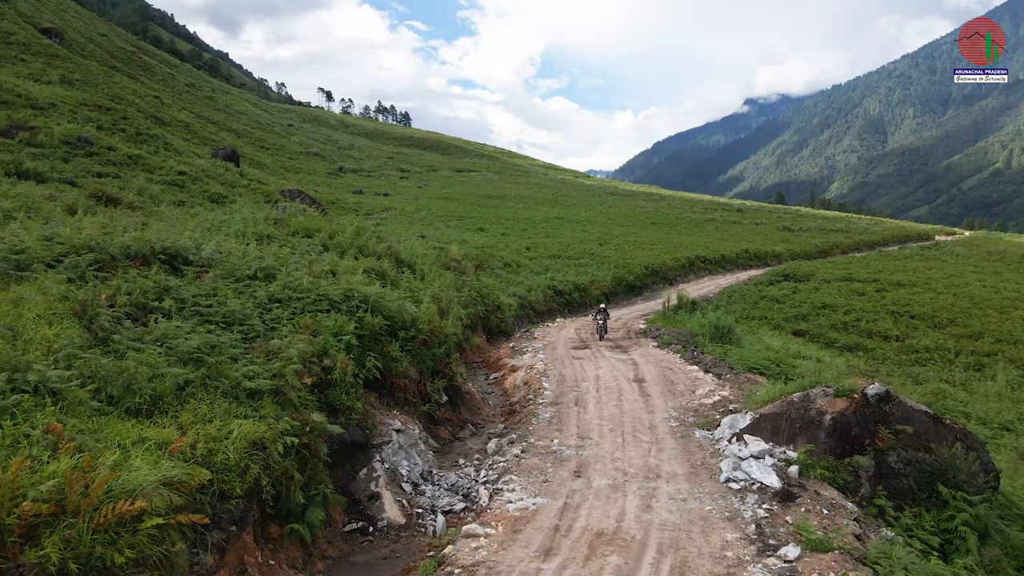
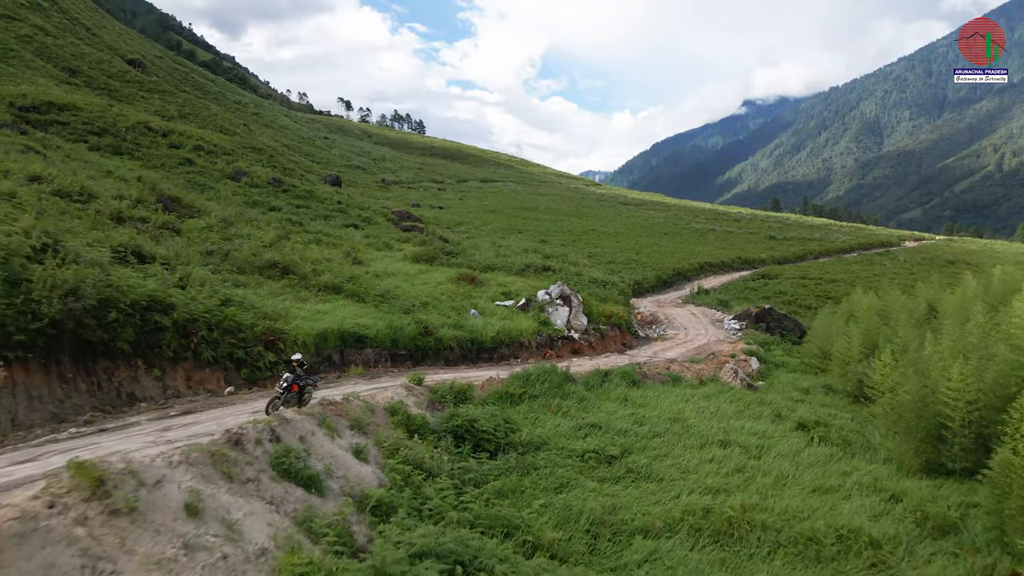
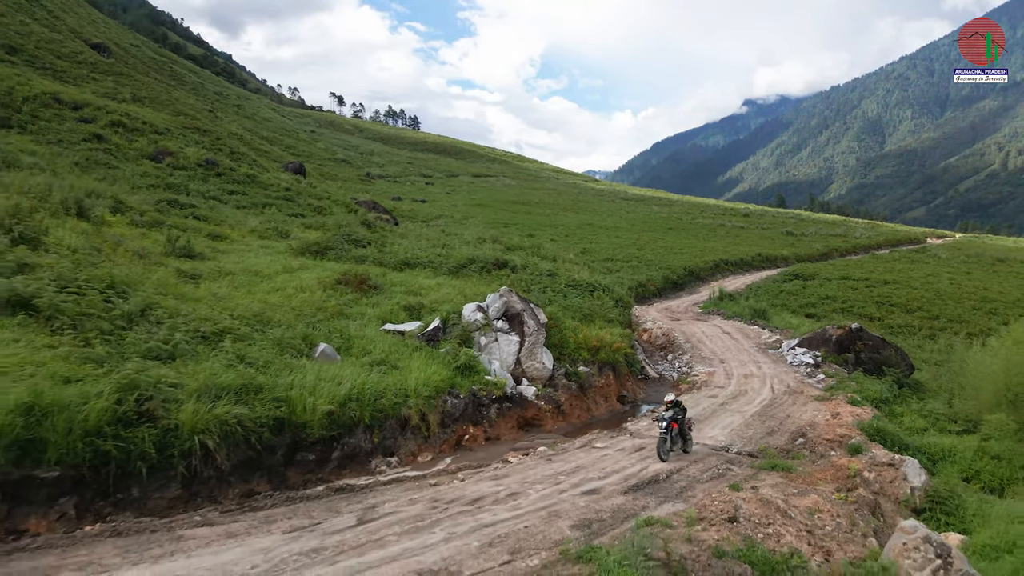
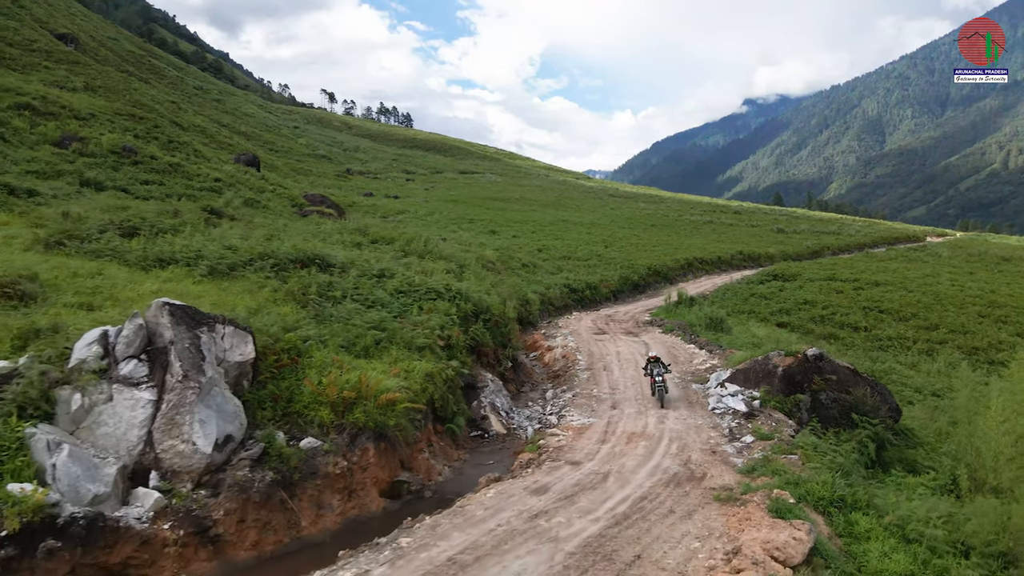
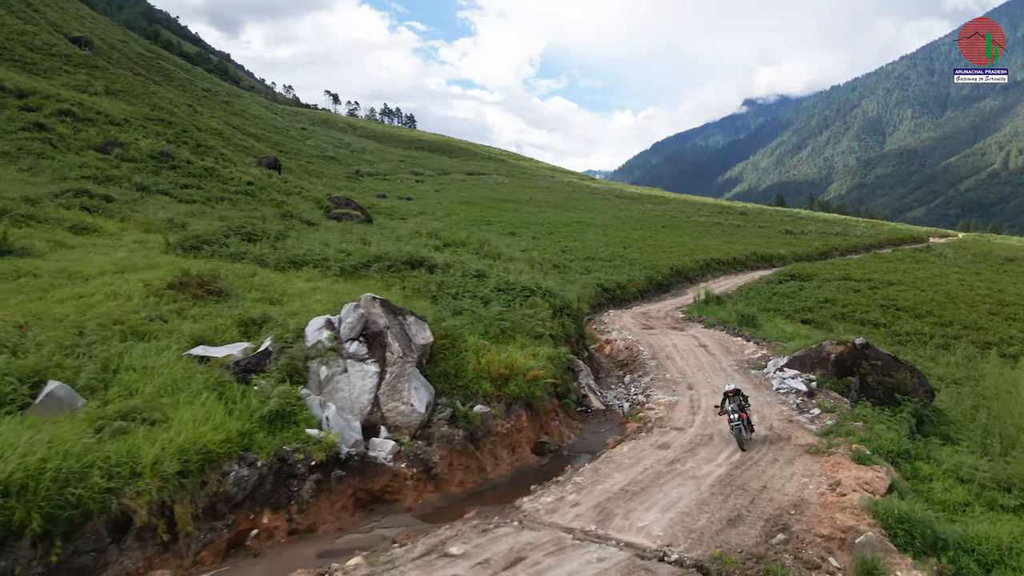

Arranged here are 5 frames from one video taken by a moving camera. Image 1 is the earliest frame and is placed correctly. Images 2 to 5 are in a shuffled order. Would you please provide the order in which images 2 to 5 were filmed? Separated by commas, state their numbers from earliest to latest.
4, 5, 3, 2
